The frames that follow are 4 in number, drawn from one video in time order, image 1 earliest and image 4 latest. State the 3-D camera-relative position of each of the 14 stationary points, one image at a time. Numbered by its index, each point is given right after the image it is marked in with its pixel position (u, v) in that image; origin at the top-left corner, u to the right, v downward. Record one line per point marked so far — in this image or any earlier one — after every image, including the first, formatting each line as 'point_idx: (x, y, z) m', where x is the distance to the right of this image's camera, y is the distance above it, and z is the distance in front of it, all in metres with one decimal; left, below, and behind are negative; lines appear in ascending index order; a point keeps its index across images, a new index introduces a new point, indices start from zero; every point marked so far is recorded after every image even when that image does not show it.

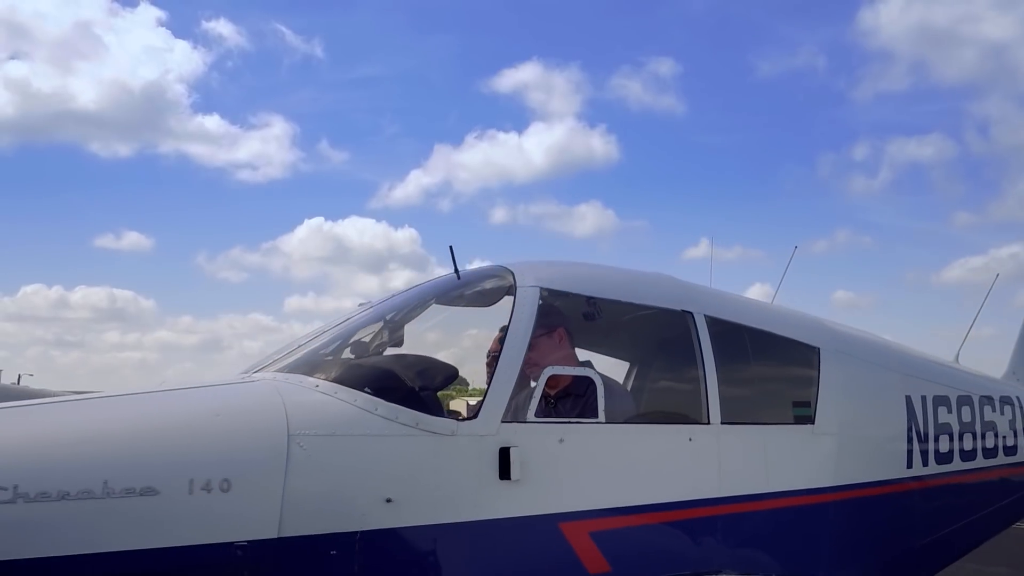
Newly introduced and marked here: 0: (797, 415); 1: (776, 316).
0: (+1.1, -0.5, +3.0) m
1: (+1.1, -0.1, +3.2) m
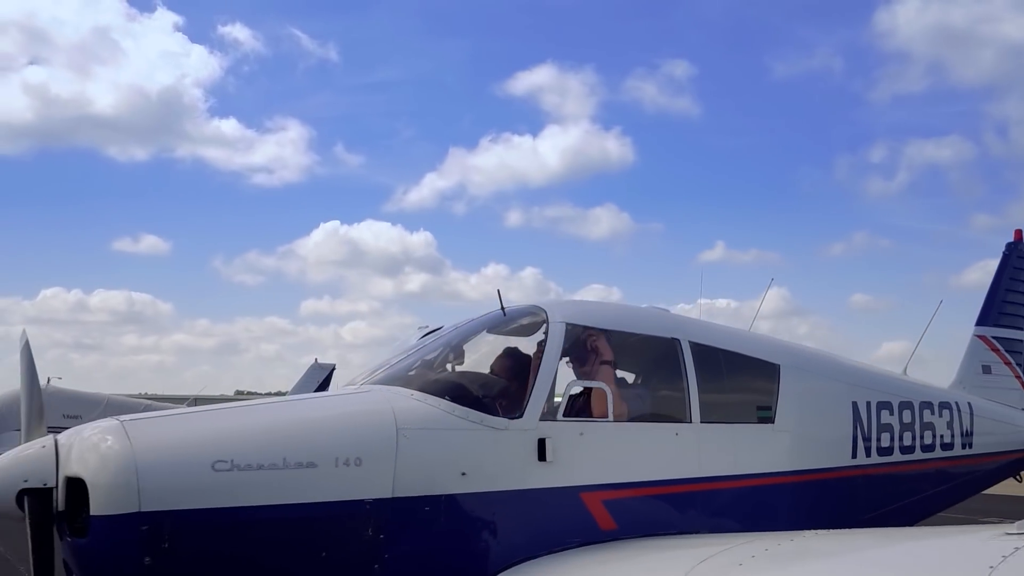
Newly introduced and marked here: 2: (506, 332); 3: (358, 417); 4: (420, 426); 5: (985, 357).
0: (+1.3, -0.6, +3.9) m
1: (+1.2, -0.3, +4.1) m
2: (0.0, -0.2, +3.6) m
3: (-0.6, -0.5, +3.0) m
4: (-0.4, -0.5, +3.1) m
5: (+3.5, -0.5, +5.8) m
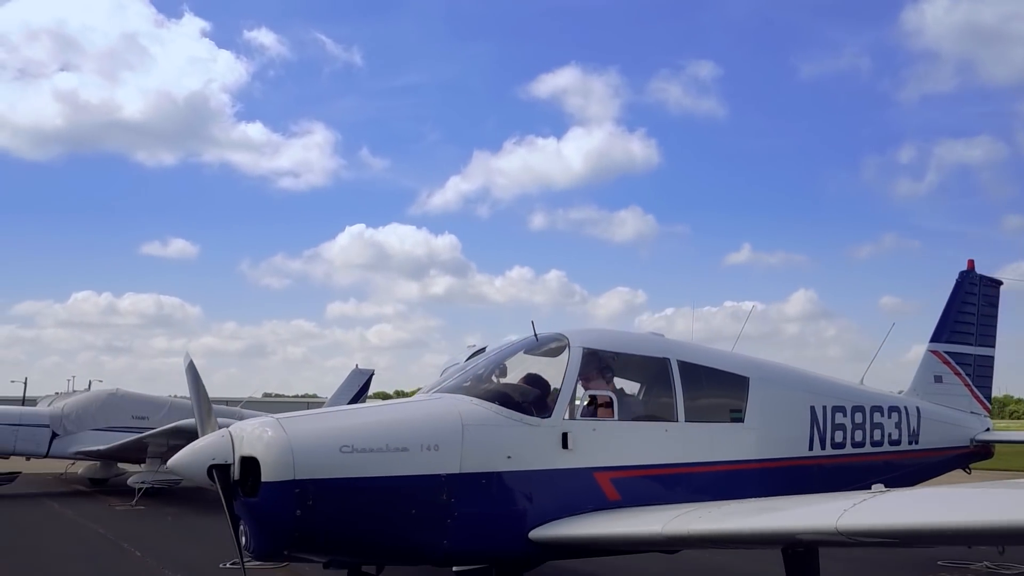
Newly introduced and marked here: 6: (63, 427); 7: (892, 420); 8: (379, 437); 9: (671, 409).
0: (+1.5, -0.9, +5.1) m
1: (+1.5, -0.5, +5.3) m
2: (+0.2, -0.4, +4.8) m
3: (-0.4, -0.7, +4.3) m
4: (-0.2, -0.8, +4.3) m
5: (+3.8, -0.7, +6.9) m
6: (-8.4, -2.6, +14.5) m
7: (+3.0, -1.1, +6.1) m
8: (-0.7, -0.8, +4.1) m
9: (+1.0, -0.8, +4.9) m
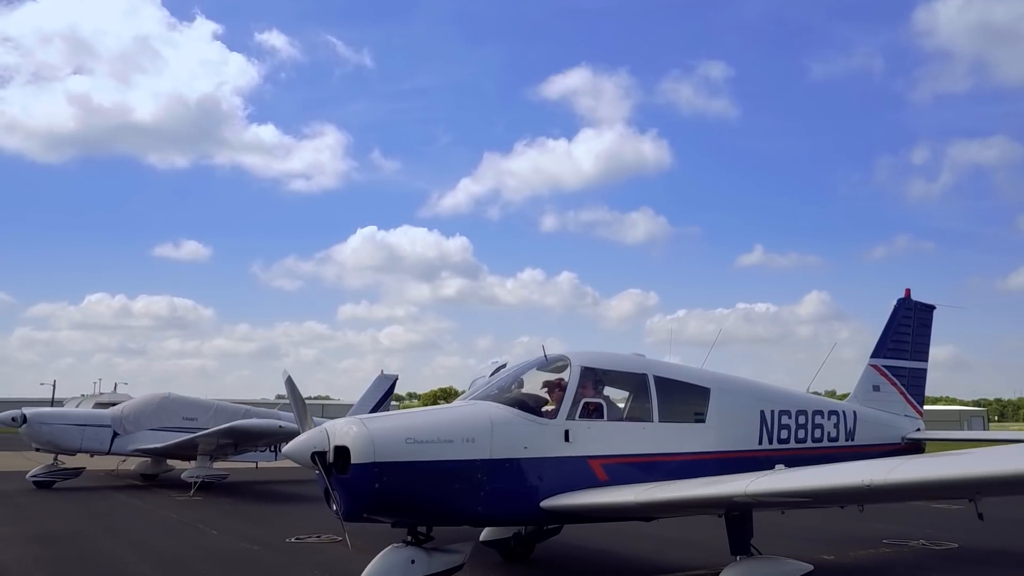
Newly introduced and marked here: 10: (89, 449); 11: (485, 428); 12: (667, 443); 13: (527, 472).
0: (+1.6, -1.1, +6.7) m
1: (+1.6, -0.8, +6.9) m
2: (+0.3, -0.7, +6.4) m
3: (-0.3, -1.0, +5.9) m
4: (-0.1, -1.0, +5.9) m
5: (+4.0, -1.0, +8.4) m
6: (-8.2, -2.9, +16.2) m
7: (+3.2, -1.3, +7.7) m
8: (-0.6, -1.1, +5.7) m
9: (+1.1, -1.0, +6.5) m
10: (-8.7, -3.3, +15.9) m
11: (-0.2, -1.1, +5.8) m
12: (+1.3, -1.3, +6.5) m
13: (+0.1, -1.4, +5.9) m
